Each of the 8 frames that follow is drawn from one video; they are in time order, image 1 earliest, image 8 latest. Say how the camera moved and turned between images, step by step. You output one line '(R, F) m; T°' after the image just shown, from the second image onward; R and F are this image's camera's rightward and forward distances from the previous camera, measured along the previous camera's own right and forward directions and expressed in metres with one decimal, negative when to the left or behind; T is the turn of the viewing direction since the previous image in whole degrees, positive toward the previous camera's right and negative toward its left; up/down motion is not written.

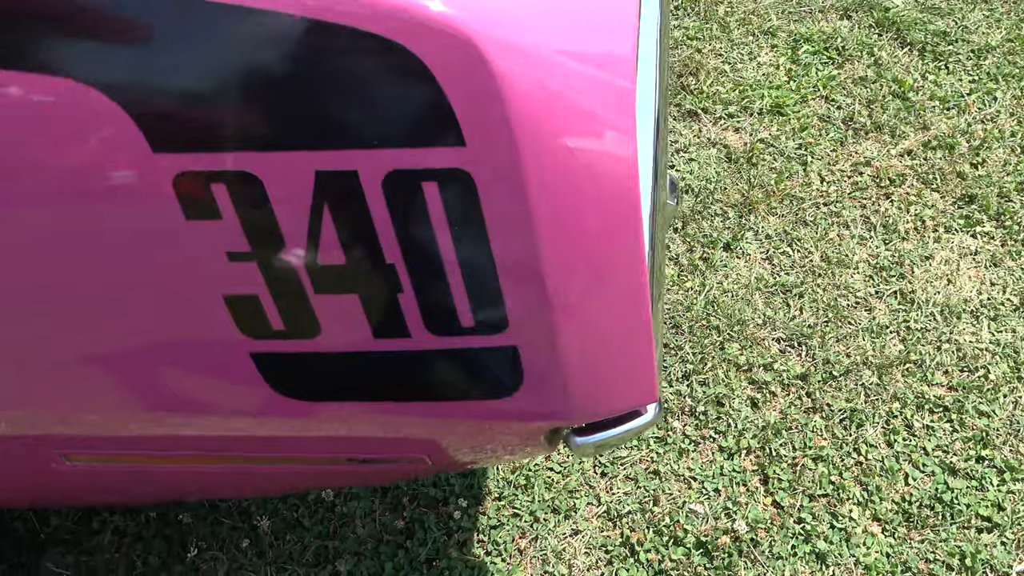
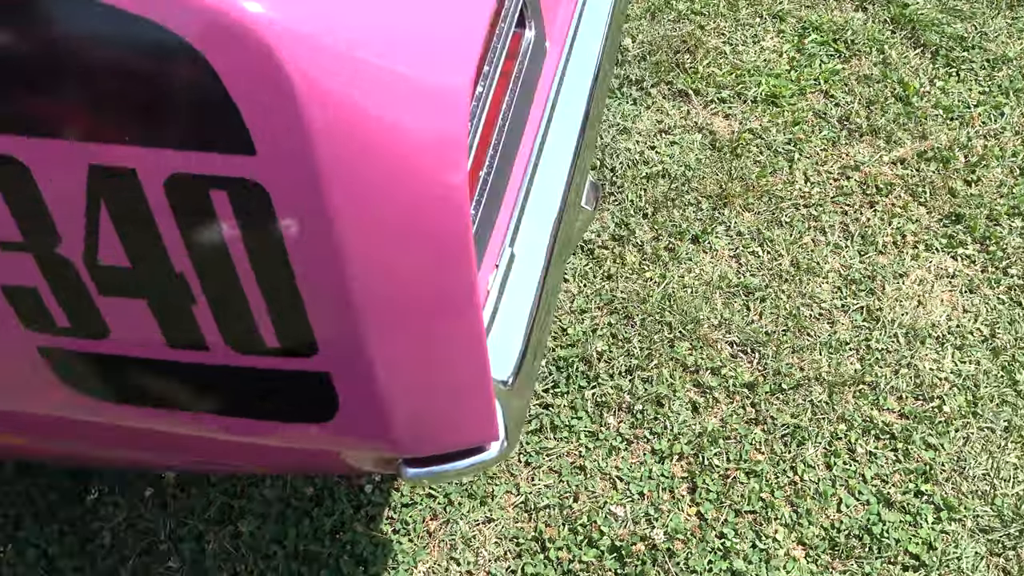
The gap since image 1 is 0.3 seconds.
(+0.1, +0.1) m; -1°
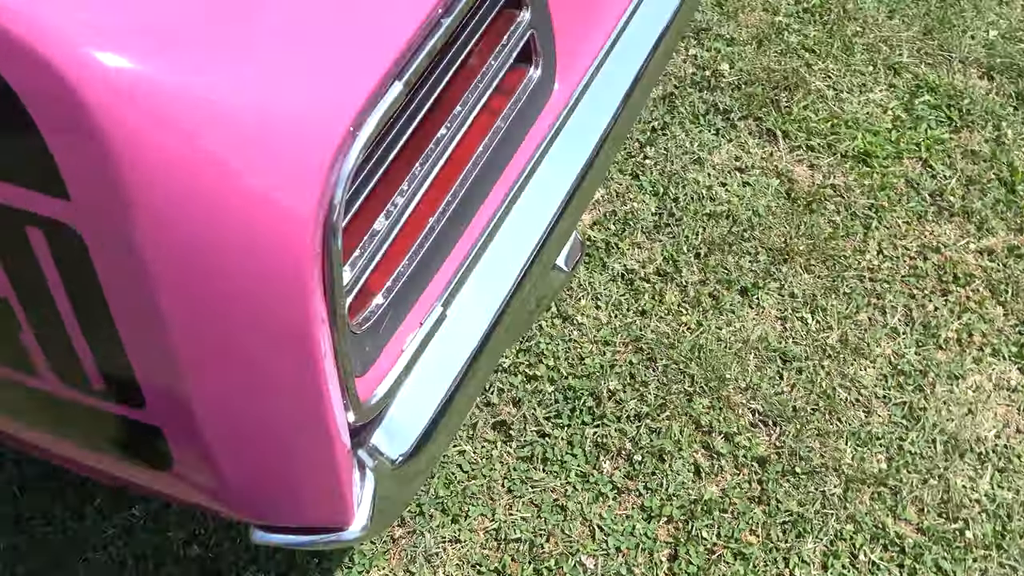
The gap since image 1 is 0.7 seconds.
(+0.1, +0.1) m; -5°
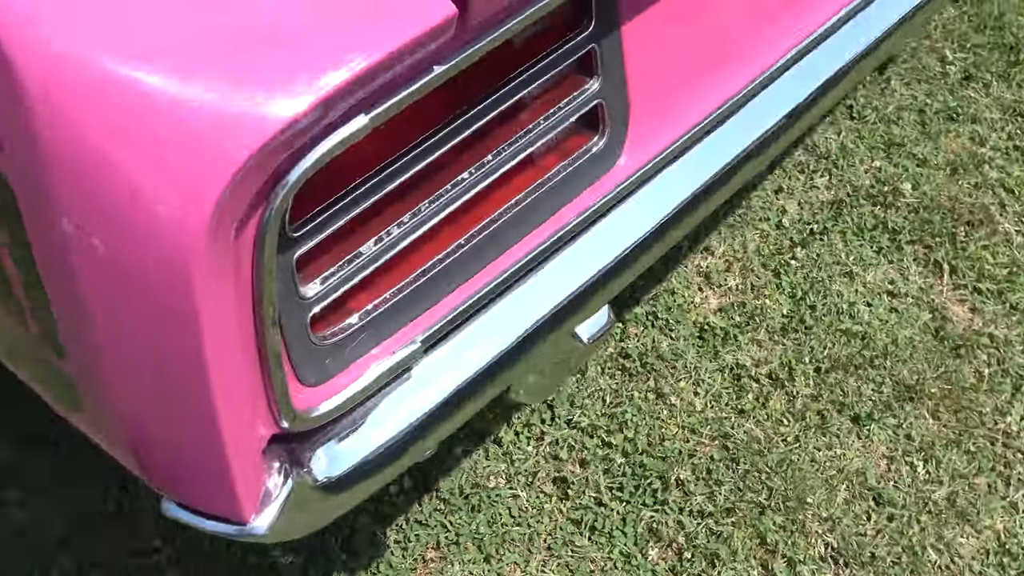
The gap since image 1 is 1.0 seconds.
(+0.1, 0.0) m; -12°
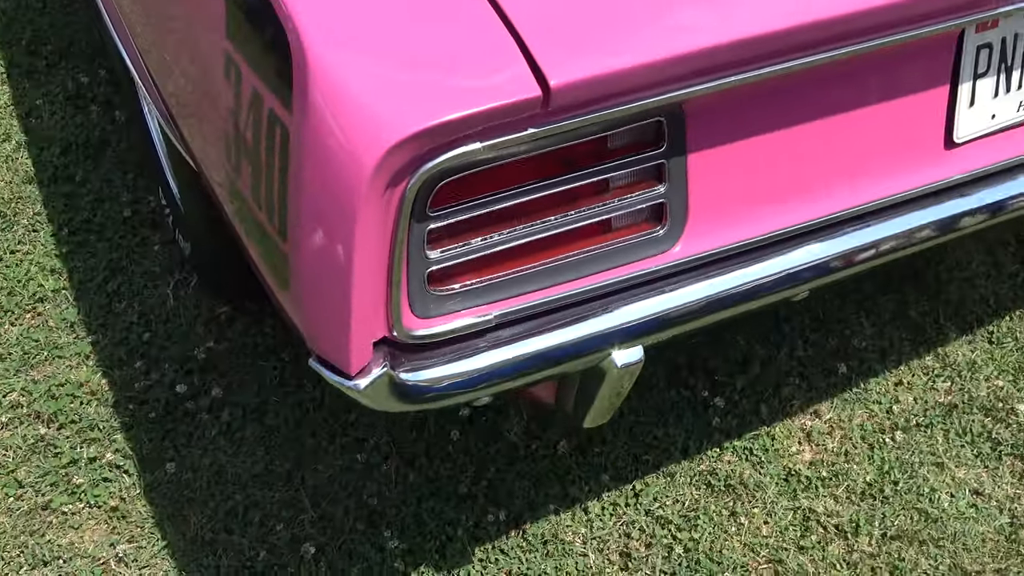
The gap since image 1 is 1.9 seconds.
(+0.2, -0.3) m; -15°
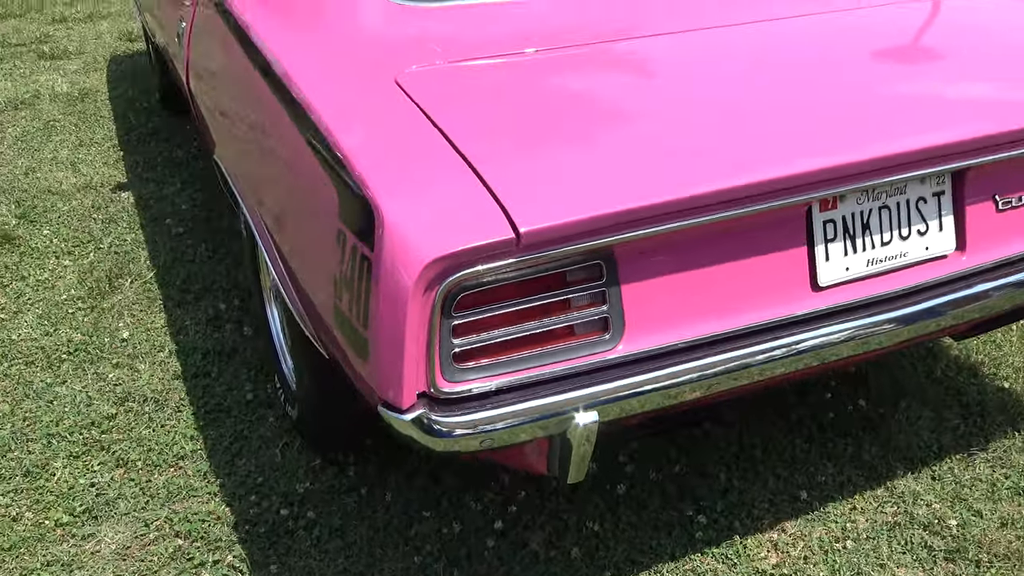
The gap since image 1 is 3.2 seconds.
(+0.2, -0.6) m; -5°
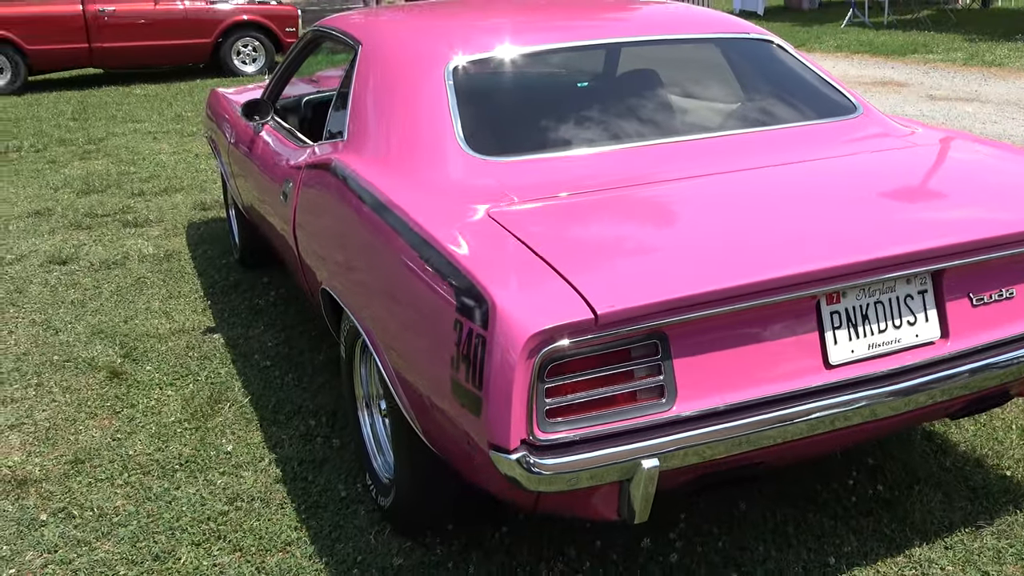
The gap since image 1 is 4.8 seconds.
(-0.1, -0.5) m; -2°
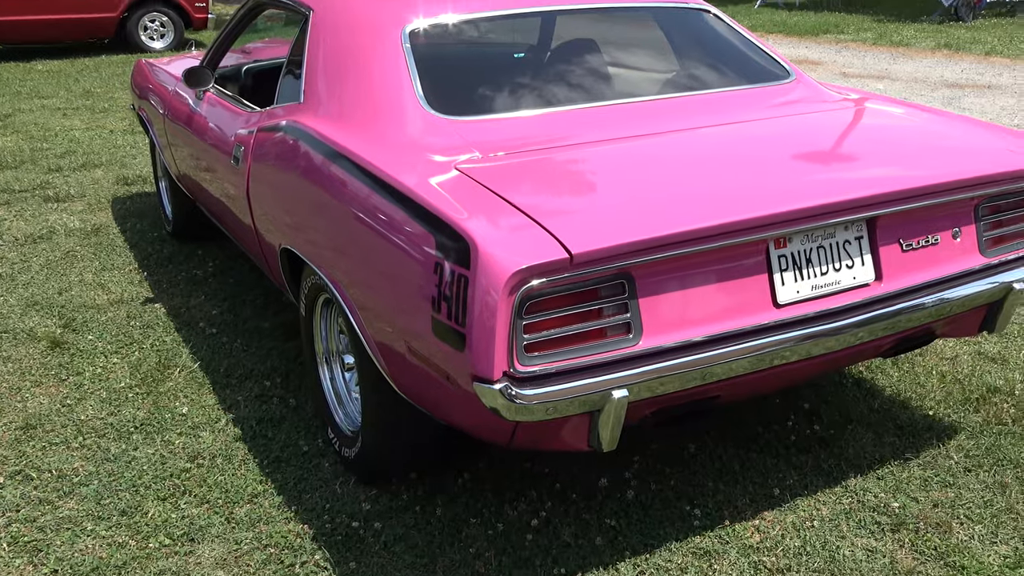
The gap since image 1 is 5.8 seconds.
(-0.2, -0.1) m; +5°
